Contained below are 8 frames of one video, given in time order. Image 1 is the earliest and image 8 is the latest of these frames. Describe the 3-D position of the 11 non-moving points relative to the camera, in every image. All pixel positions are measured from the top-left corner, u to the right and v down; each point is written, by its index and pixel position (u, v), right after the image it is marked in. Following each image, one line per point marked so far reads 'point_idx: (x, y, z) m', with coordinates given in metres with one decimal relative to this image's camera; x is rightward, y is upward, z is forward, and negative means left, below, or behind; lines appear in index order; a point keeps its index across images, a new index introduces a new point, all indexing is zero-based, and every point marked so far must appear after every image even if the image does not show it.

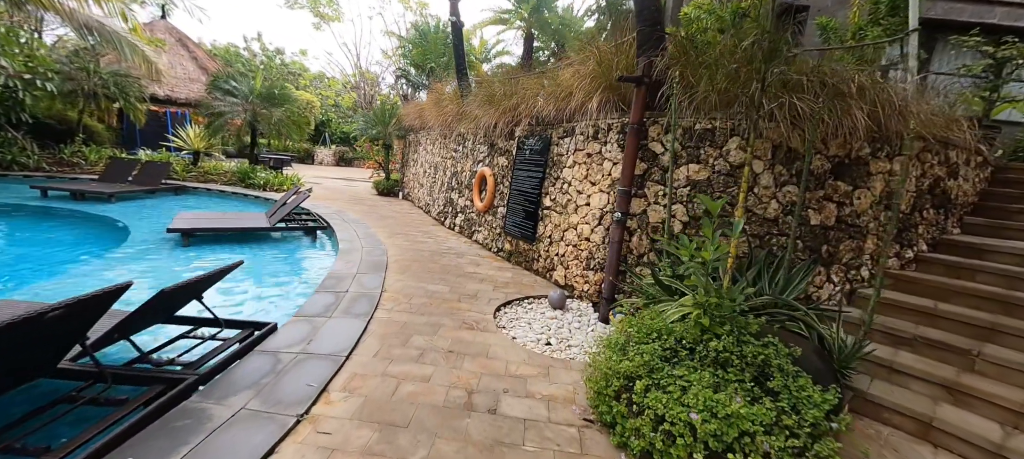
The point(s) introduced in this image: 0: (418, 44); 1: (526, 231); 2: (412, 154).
0: (-2.9, +5.8, +12.2) m
1: (+0.2, 0.0, +5.2) m
2: (-2.9, +2.2, +11.3) m
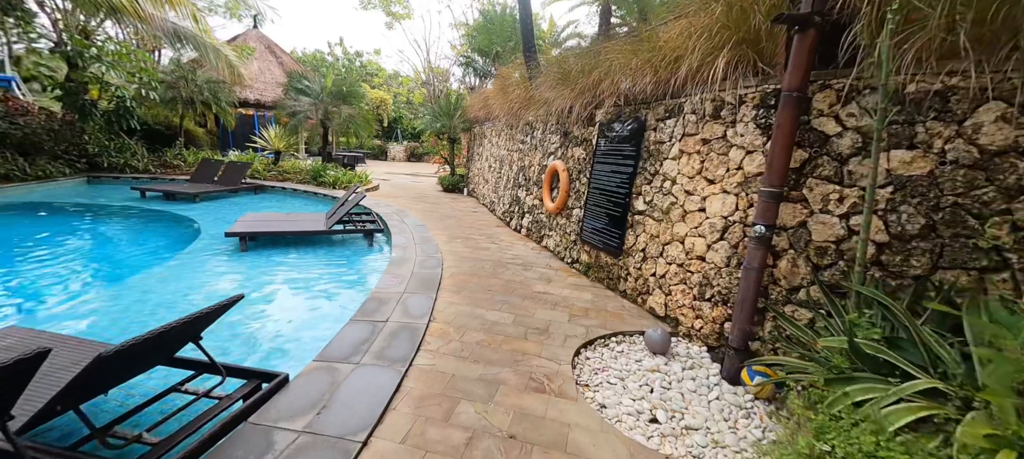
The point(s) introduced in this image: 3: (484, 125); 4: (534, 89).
0: (-0.8, +5.8, +11.4) m
1: (+1.0, -0.1, +4.1) m
2: (-0.9, +2.2, +10.6) m
3: (-0.7, +2.6, +9.7) m
4: (+0.3, +2.2, +6.1) m
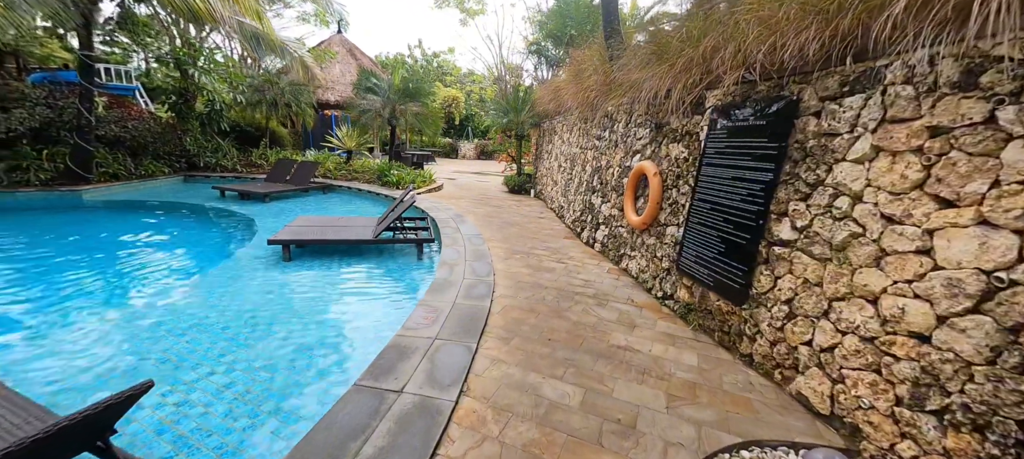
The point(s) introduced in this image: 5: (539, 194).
0: (+1.2, +5.7, +10.3) m
1: (+1.6, -0.3, +2.9) m
2: (+0.8, +2.1, +9.5) m
3: (+0.9, +2.4, +8.7) m
4: (+1.3, +2.0, +4.9) m
5: (+0.7, +0.9, +9.9) m
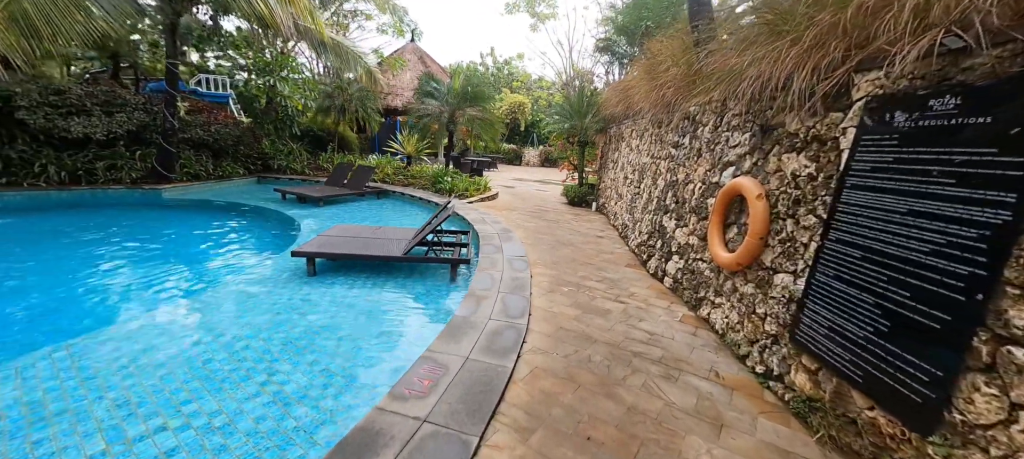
0: (+2.8, +5.2, +9.2) m
1: (+1.7, -0.6, +1.7) m
2: (+2.2, +1.6, +8.4) m
3: (+2.1, +2.0, +7.6) m
4: (+1.9, +1.6, +3.8) m
5: (+2.0, +0.5, +8.8) m
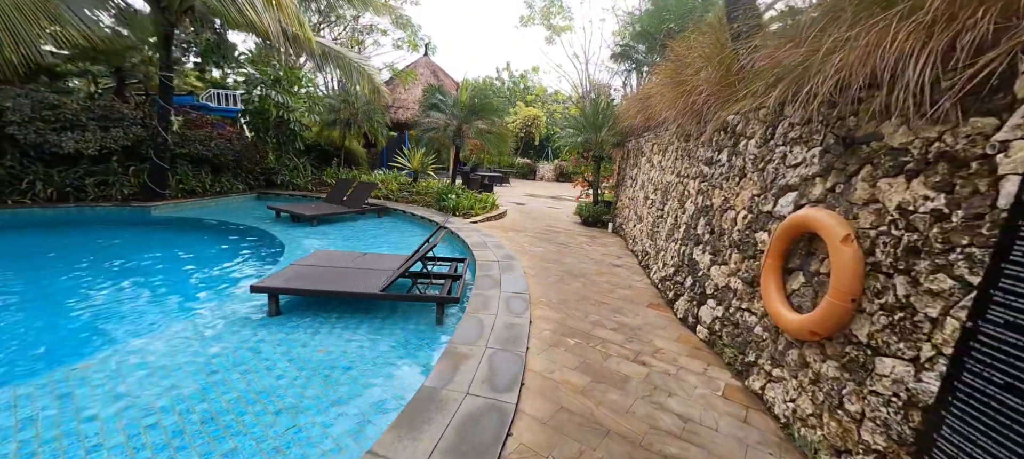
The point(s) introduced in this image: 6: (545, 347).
0: (+3.0, +4.7, +8.5) m
1: (+1.5, -0.8, +0.9) m
2: (+2.3, +1.2, +7.6) m
3: (+2.3, +1.6, +6.8) m
4: (+1.8, +1.3, +3.0) m
5: (+2.2, 0.0, +8.0) m
6: (+0.3, -0.9, +3.1) m
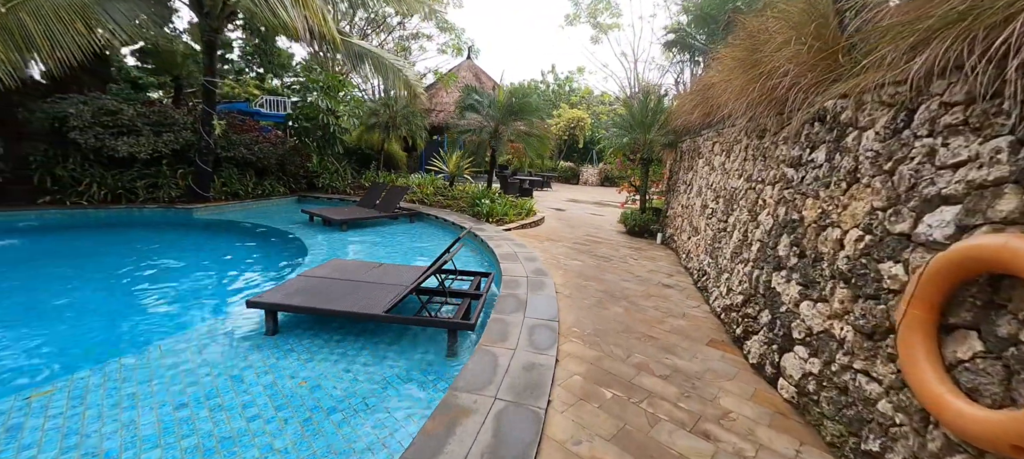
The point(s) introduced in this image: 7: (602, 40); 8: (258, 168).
0: (+3.8, +4.5, +7.5) m
1: (+1.4, -0.9, 0.0) m
2: (+2.9, +1.0, +6.7) m
3: (+2.8, +1.4, +5.8) m
4: (+2.0, +1.2, +2.2) m
5: (+2.8, -0.2, +7.1) m
6: (+0.4, -1.0, +2.4) m
7: (+4.5, +9.8, +20.0) m
8: (-7.1, +1.7, +11.1) m
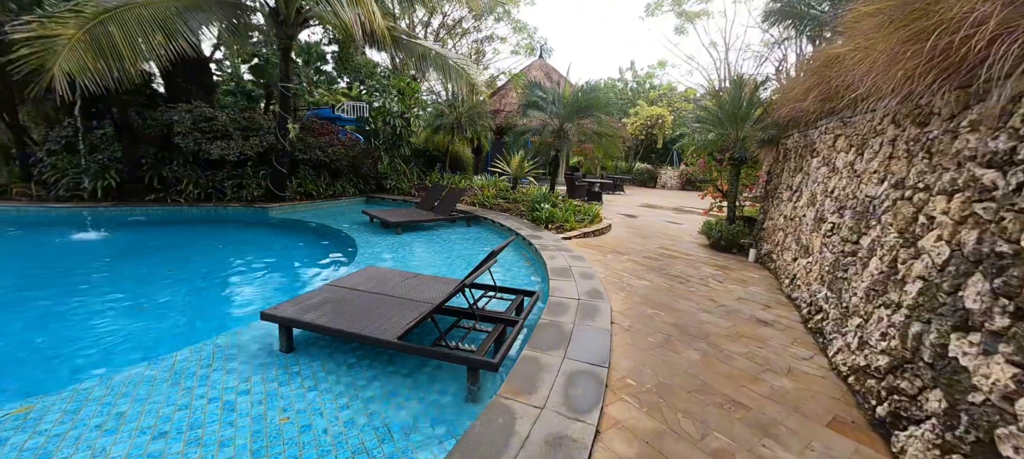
0: (+4.9, +4.2, +6.0) m
1: (+1.0, -1.1, -0.9) m
2: (+3.8, +0.7, +5.4) m
3: (+3.5, +1.1, +4.6) m
4: (+2.0, +1.0, +1.1) m
5: (+3.7, -0.4, +5.8) m
6: (+0.4, -1.2, +1.6) m
7: (+8.1, +9.4, +18.2) m
8: (-5.3, +1.8, +11.5) m
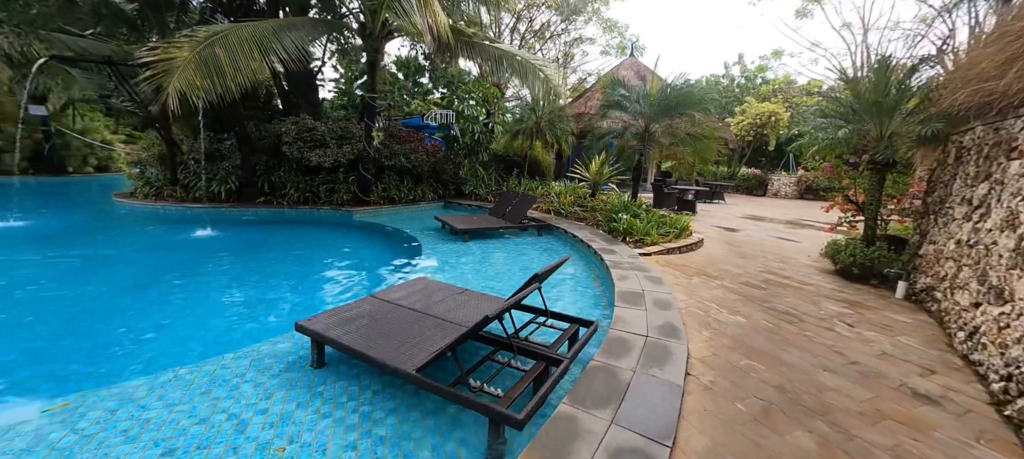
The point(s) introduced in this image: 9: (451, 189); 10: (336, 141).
0: (+5.8, +3.9, +4.3) m
1: (+0.3, -1.2, -1.6) m
2: (+4.5, +0.5, +3.9) m
3: (+4.1, +0.9, +3.2) m
4: (+1.8, +0.9, +0.2) m
5: (+4.5, -0.7, +4.3) m
6: (+0.3, -1.3, +1.0) m
7: (+11.8, +8.8, +15.6) m
8: (-3.0, +1.6, +11.9) m
9: (-1.9, +1.3, +12.7) m
10: (-4.8, +2.4, +10.6) m
